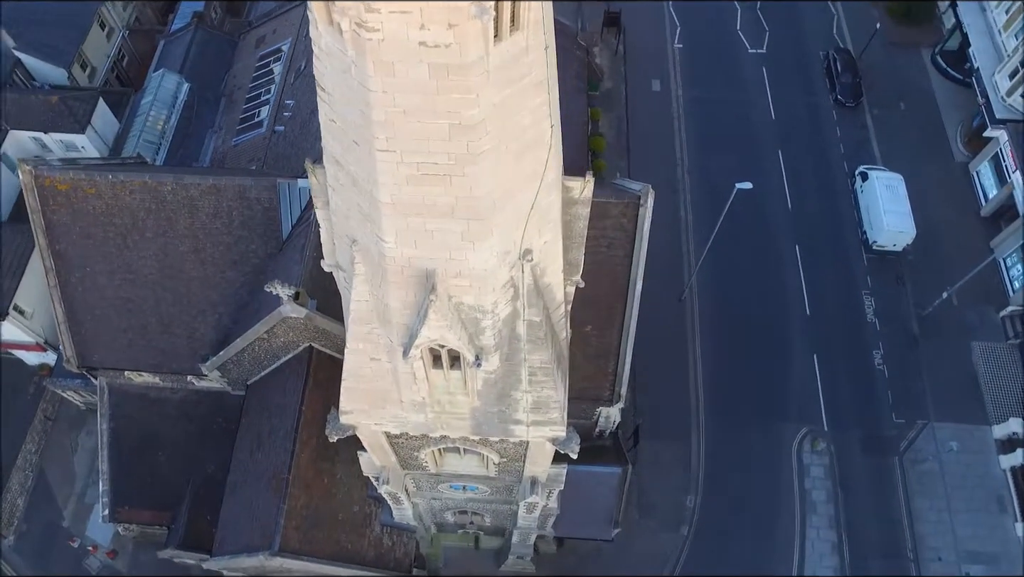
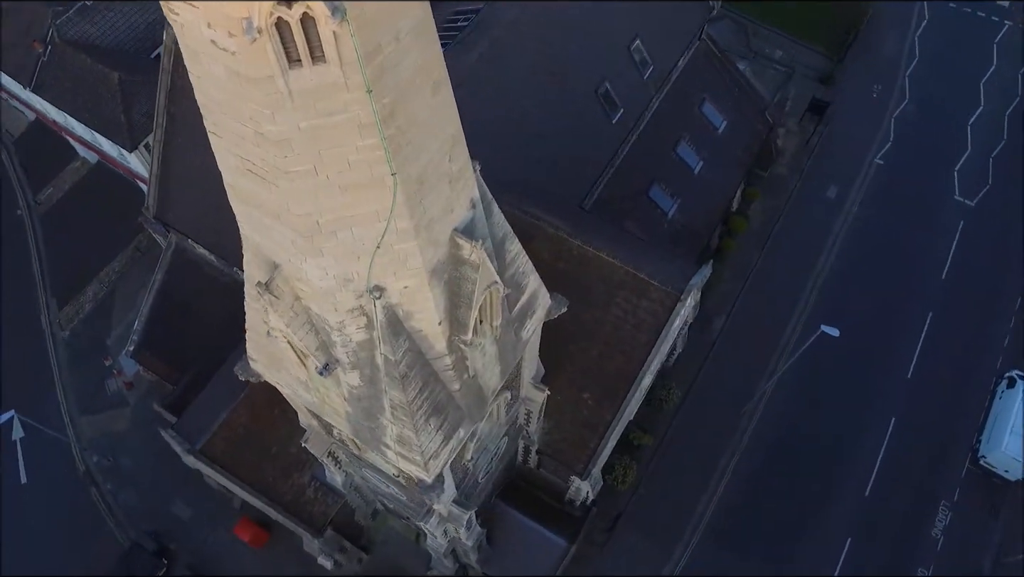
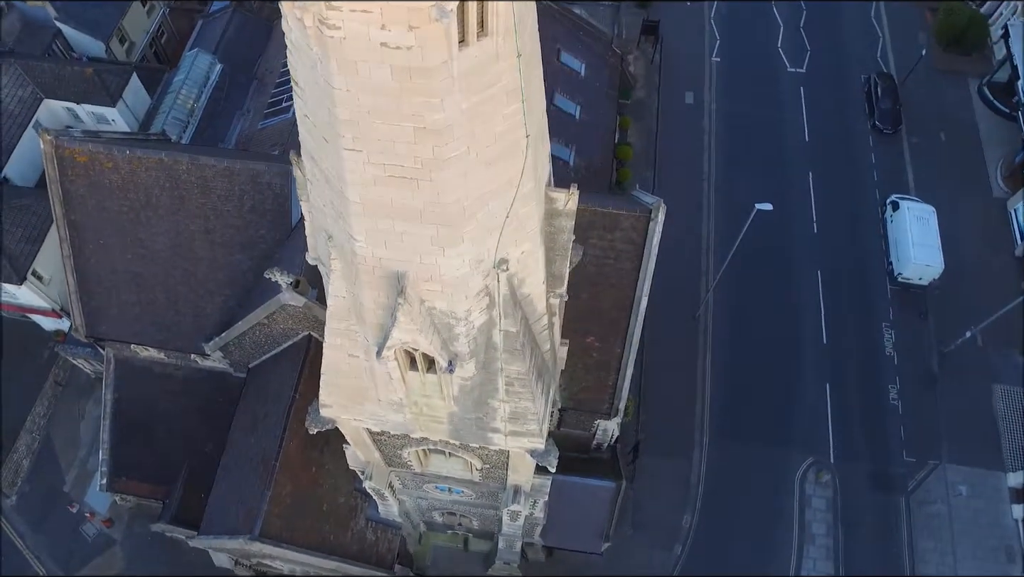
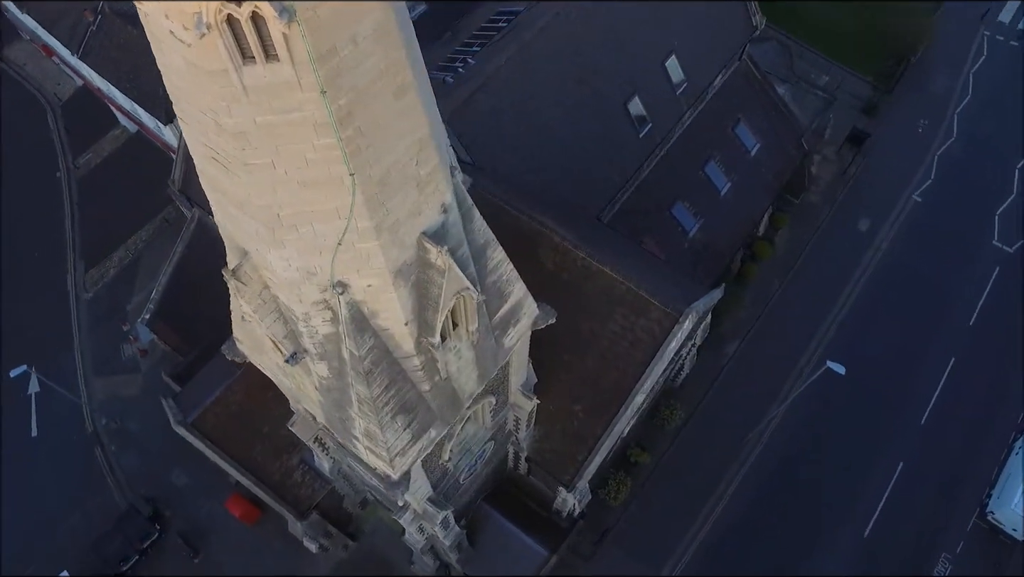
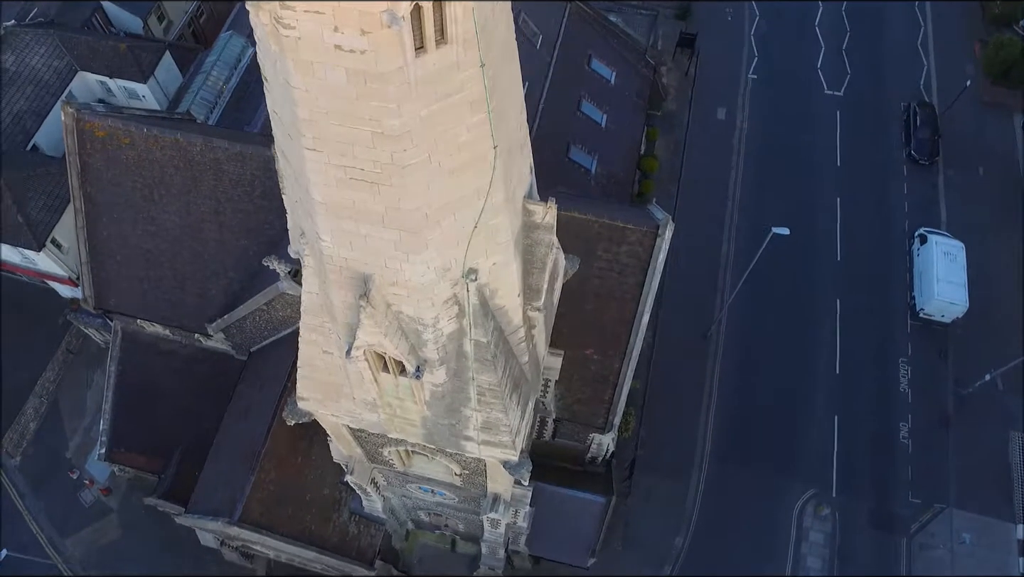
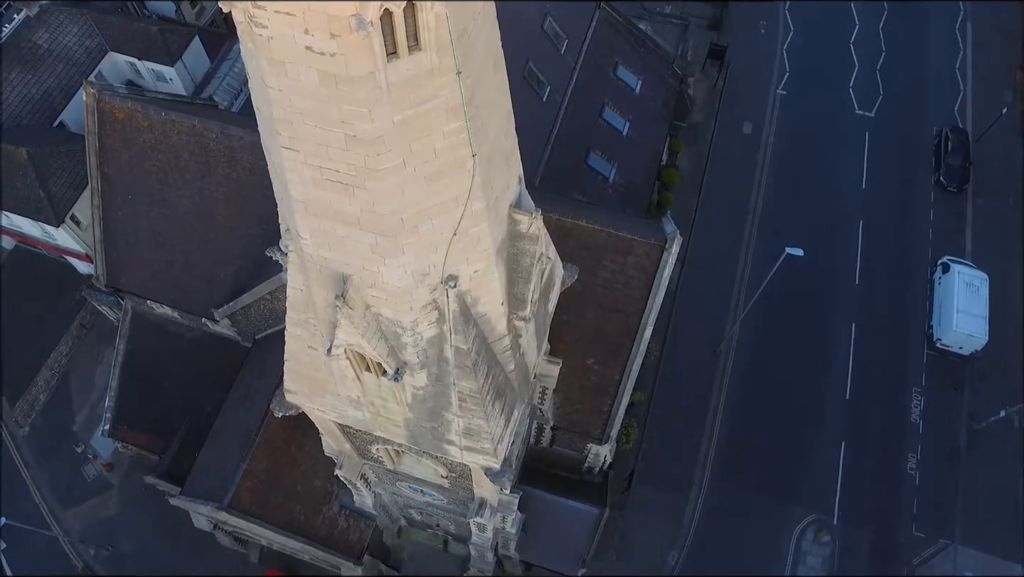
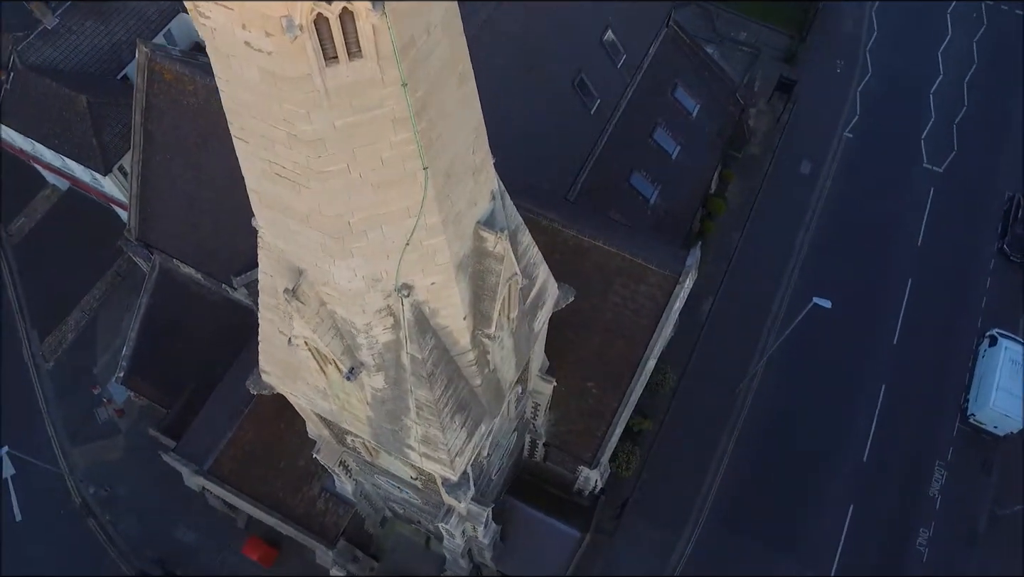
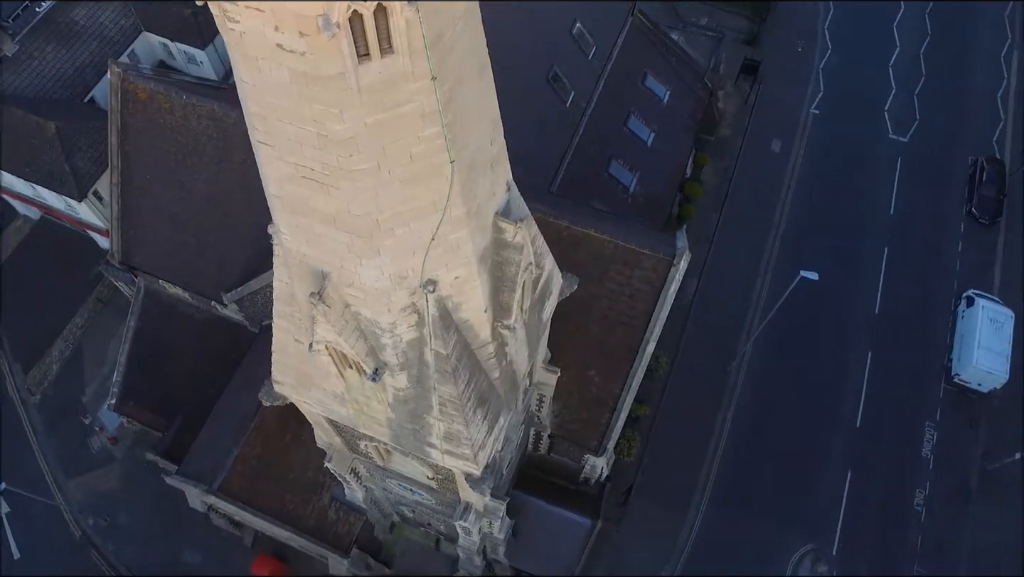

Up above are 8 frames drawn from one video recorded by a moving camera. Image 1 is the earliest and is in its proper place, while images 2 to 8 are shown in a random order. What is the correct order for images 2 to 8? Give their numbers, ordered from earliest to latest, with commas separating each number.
3, 5, 6, 8, 7, 2, 4
